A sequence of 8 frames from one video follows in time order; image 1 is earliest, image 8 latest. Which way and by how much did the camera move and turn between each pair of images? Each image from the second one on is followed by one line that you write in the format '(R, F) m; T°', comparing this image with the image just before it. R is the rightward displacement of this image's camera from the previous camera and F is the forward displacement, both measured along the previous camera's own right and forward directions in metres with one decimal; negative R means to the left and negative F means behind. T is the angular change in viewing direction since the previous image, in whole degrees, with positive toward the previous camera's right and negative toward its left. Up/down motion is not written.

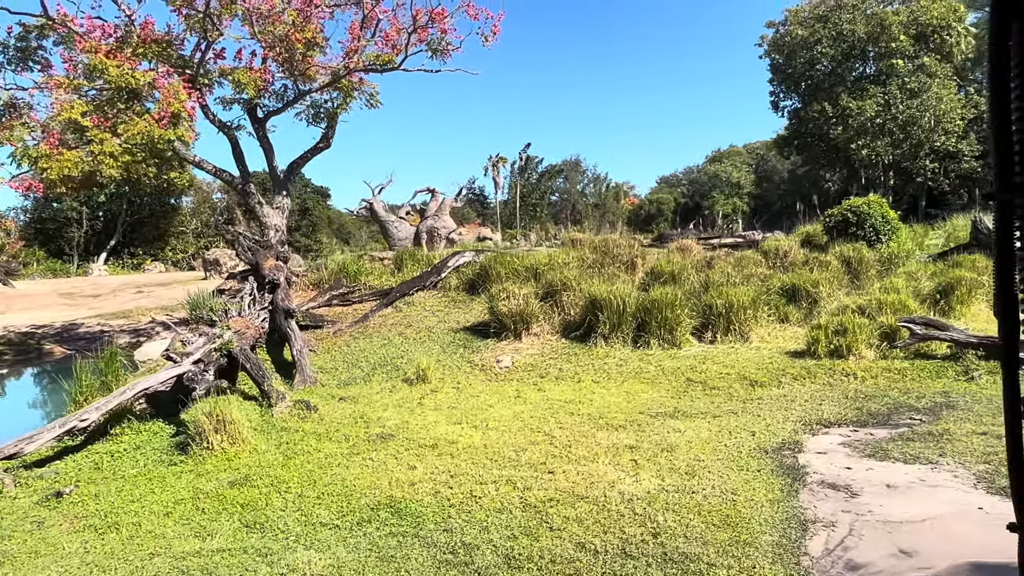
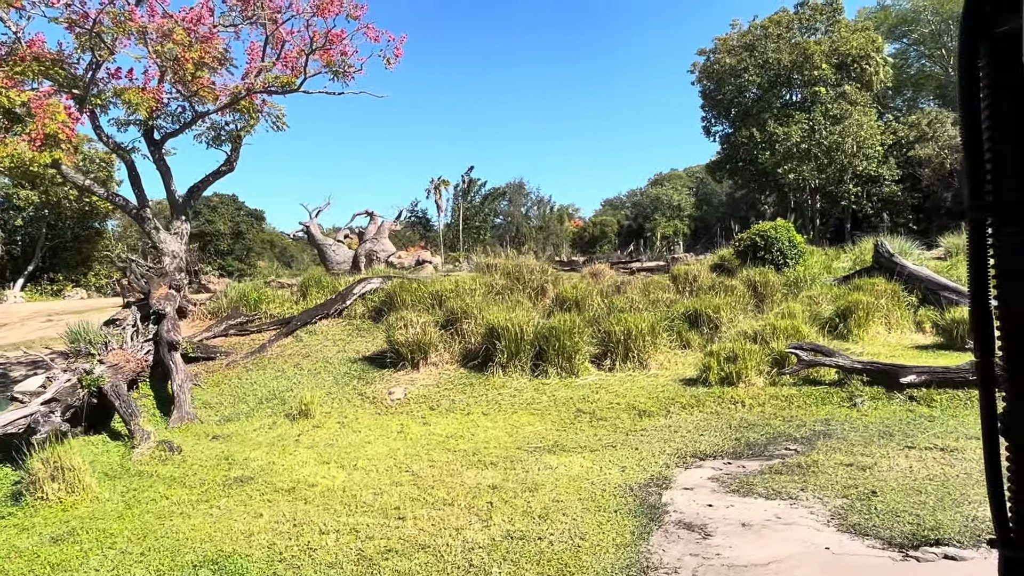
(+0.5, +0.2) m; +4°
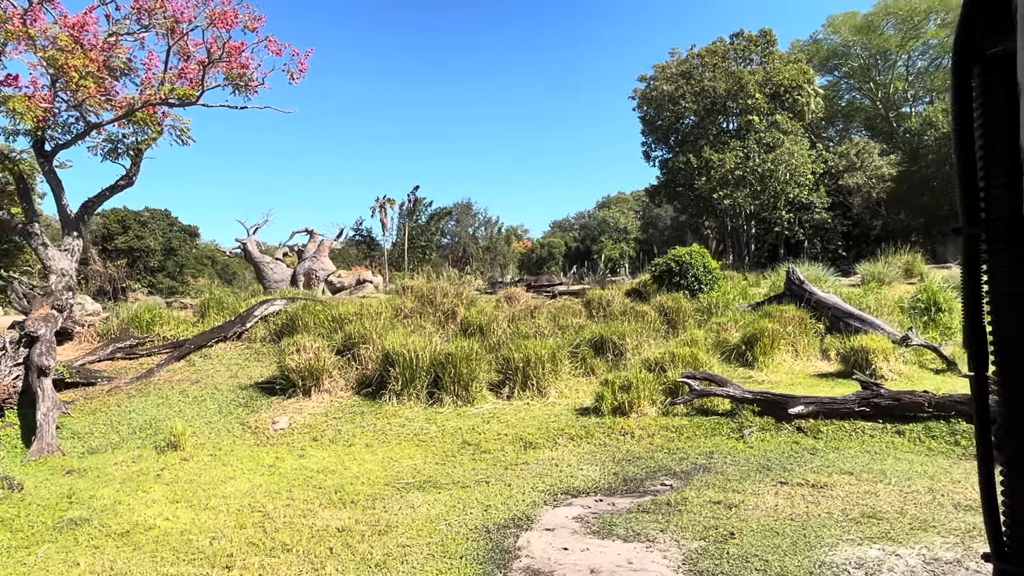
(+0.4, +0.2) m; +4°
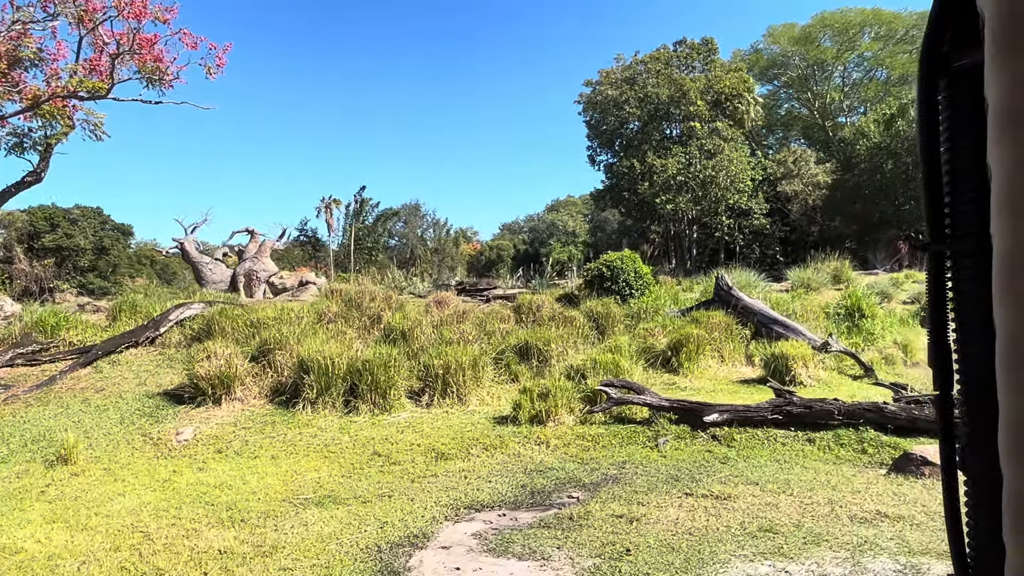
(+0.2, +0.1) m; +4°
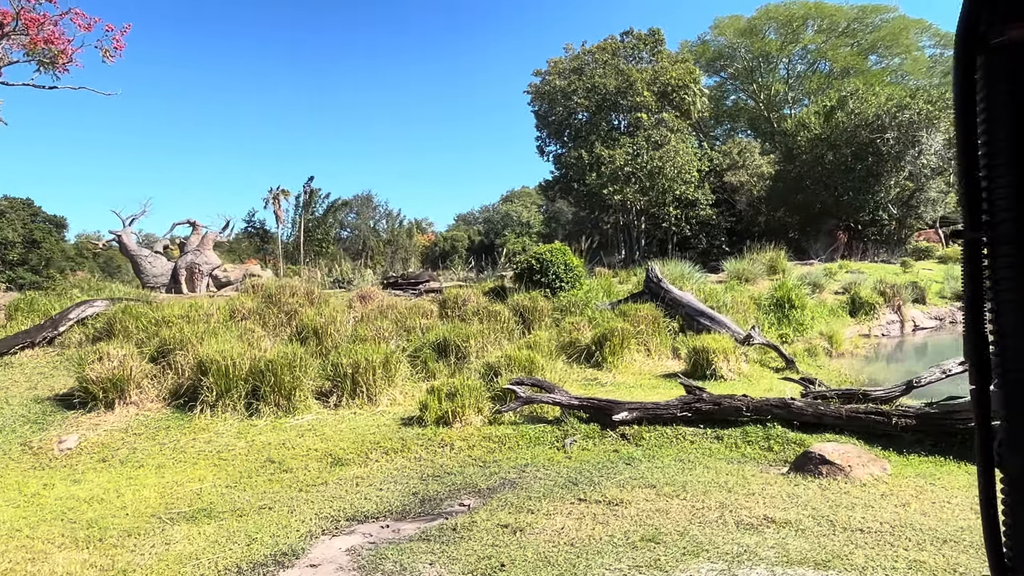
(+0.4, +0.2) m; +3°
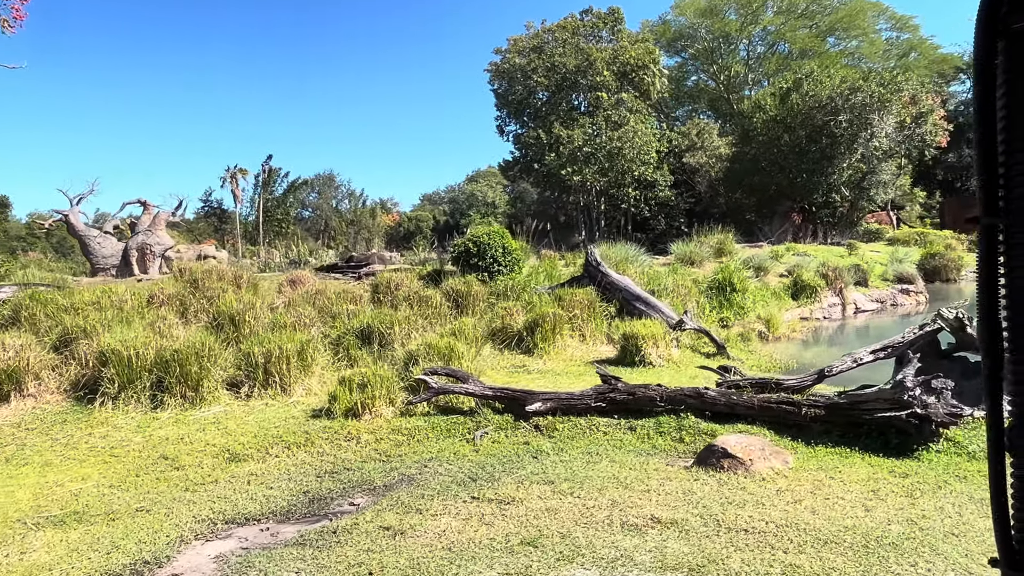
(+0.4, +0.2) m; +2°
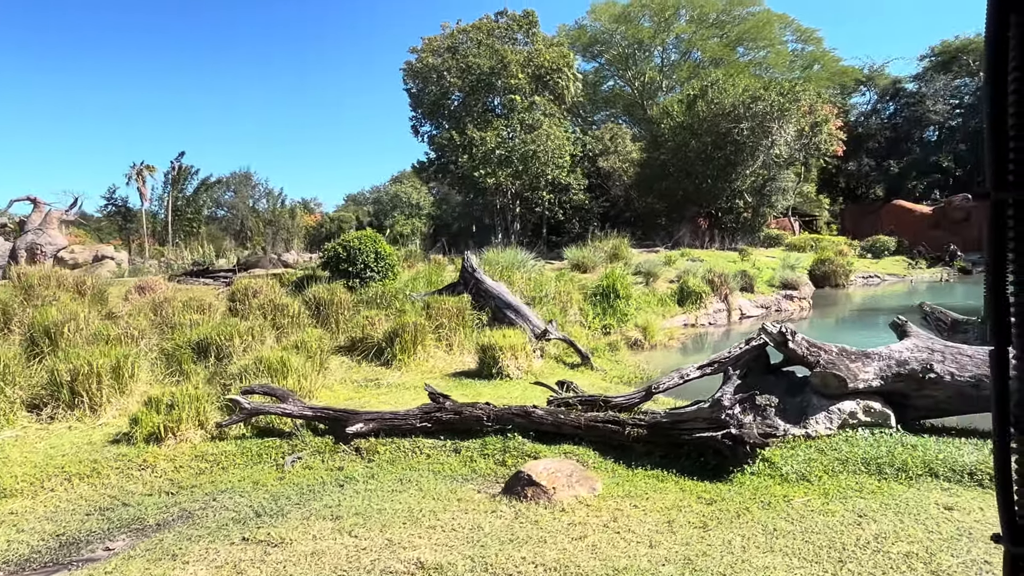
(+0.6, +0.3) m; +5°
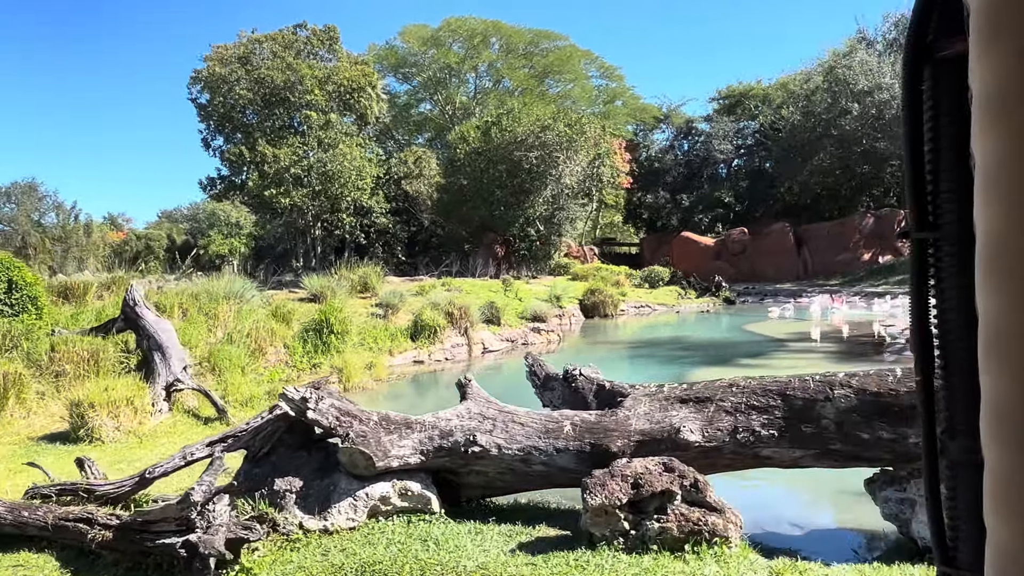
(+1.6, +0.6) m; +12°
